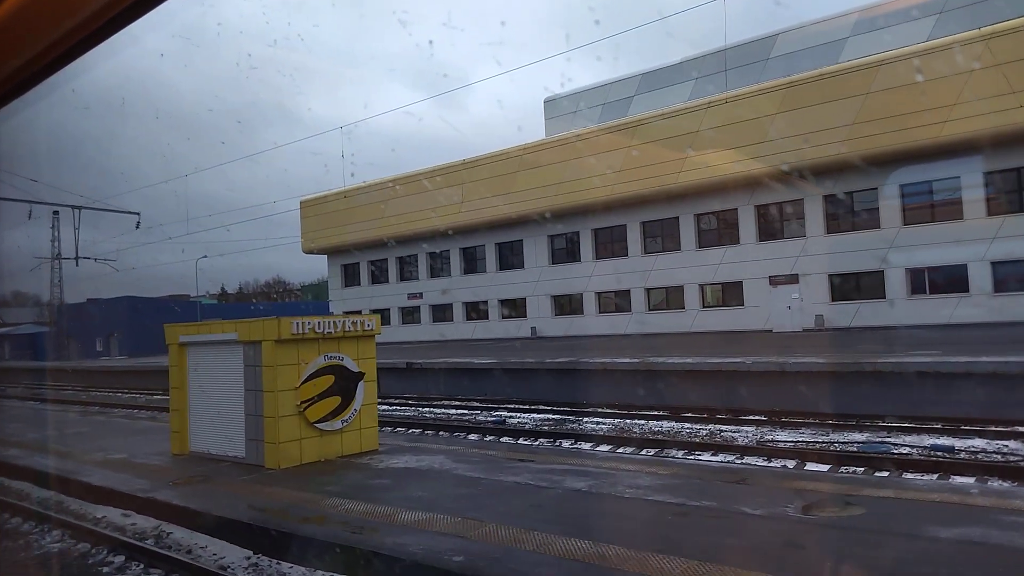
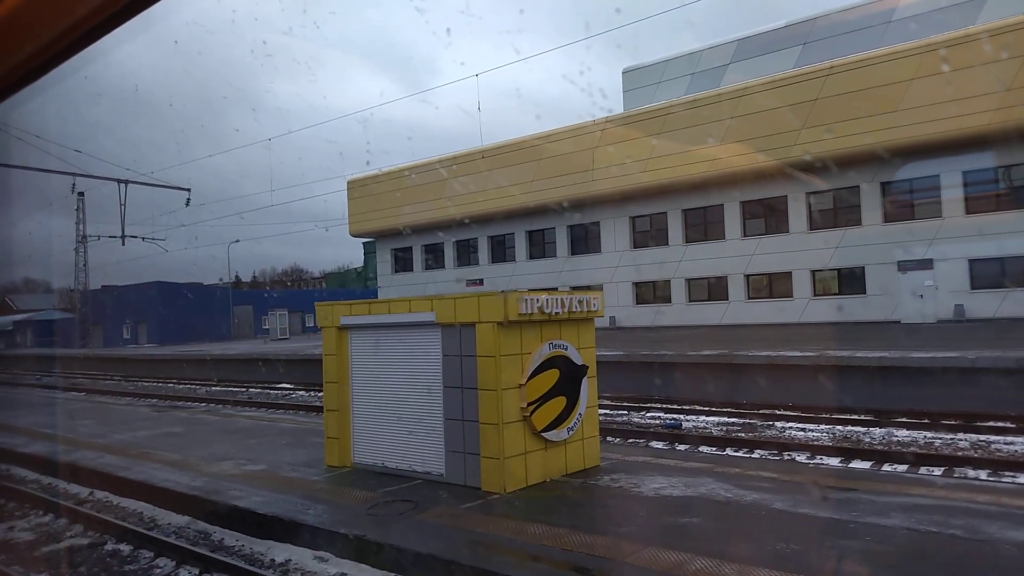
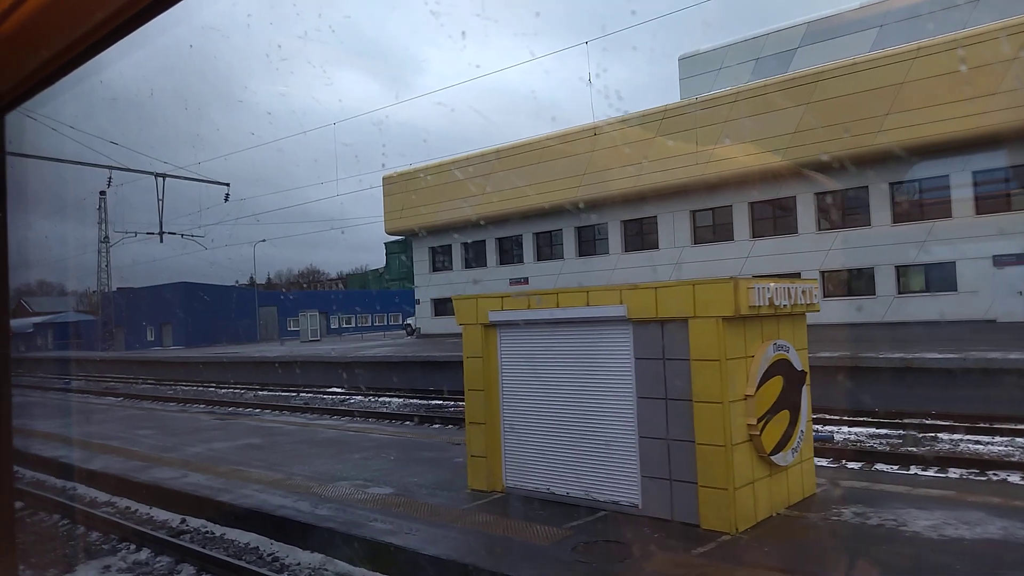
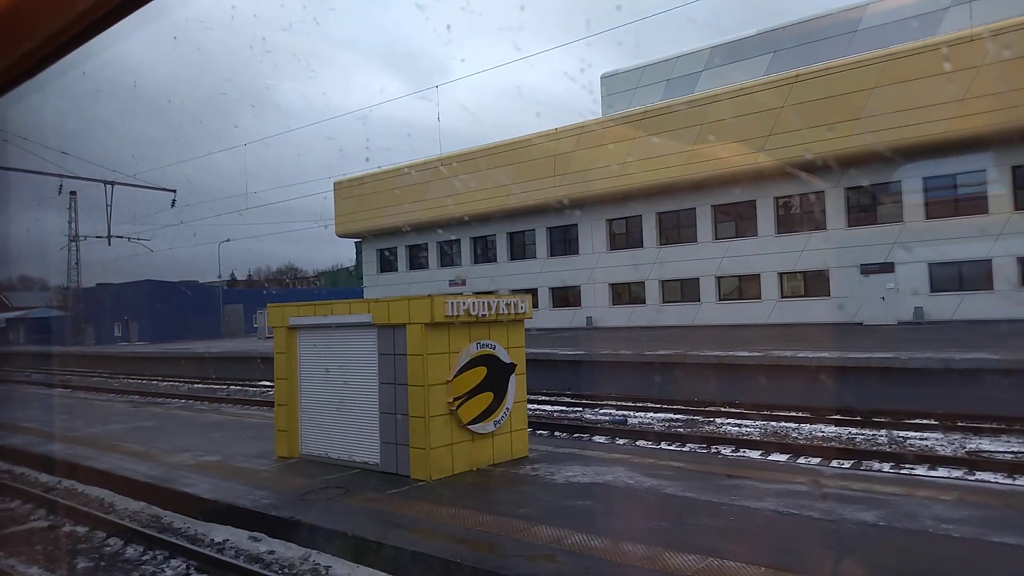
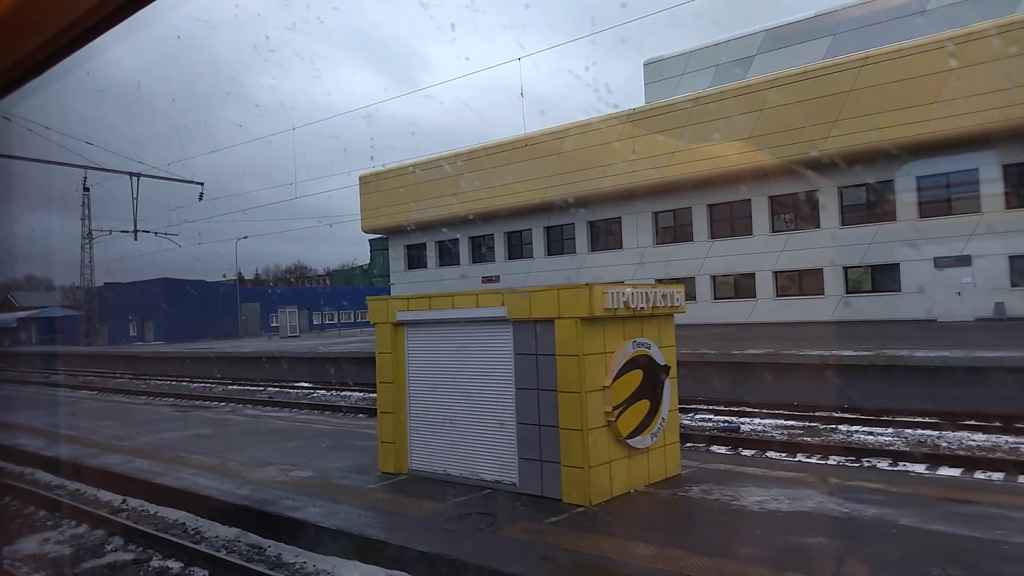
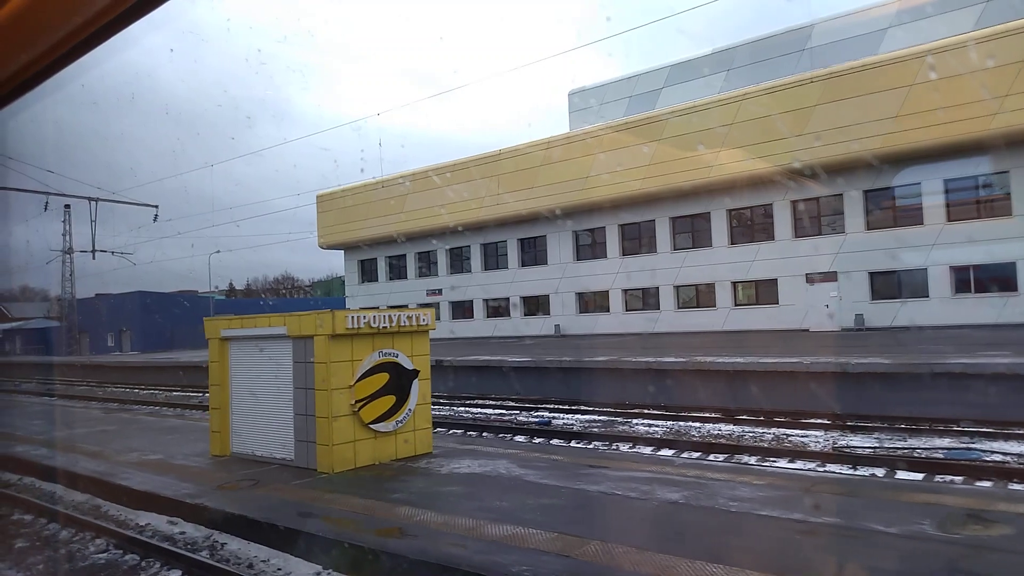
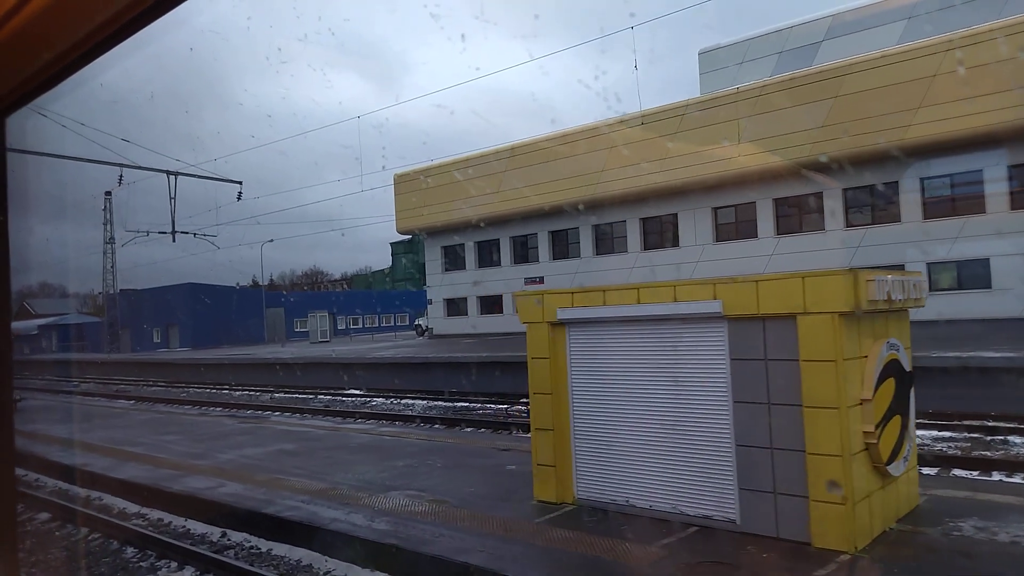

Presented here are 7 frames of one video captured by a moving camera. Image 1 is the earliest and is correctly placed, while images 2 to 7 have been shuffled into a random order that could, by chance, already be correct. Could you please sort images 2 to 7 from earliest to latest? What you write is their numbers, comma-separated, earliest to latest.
6, 4, 2, 5, 3, 7
